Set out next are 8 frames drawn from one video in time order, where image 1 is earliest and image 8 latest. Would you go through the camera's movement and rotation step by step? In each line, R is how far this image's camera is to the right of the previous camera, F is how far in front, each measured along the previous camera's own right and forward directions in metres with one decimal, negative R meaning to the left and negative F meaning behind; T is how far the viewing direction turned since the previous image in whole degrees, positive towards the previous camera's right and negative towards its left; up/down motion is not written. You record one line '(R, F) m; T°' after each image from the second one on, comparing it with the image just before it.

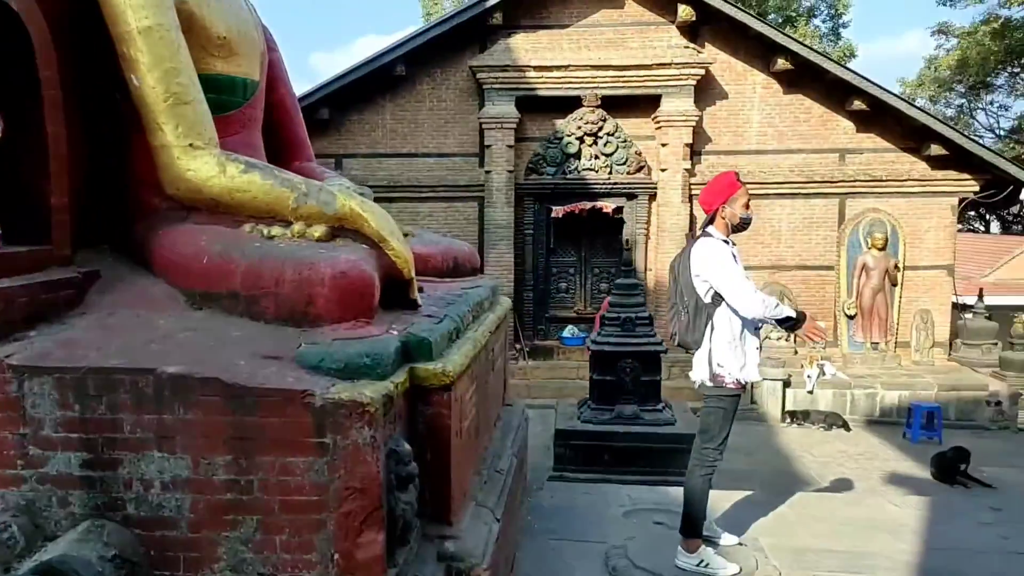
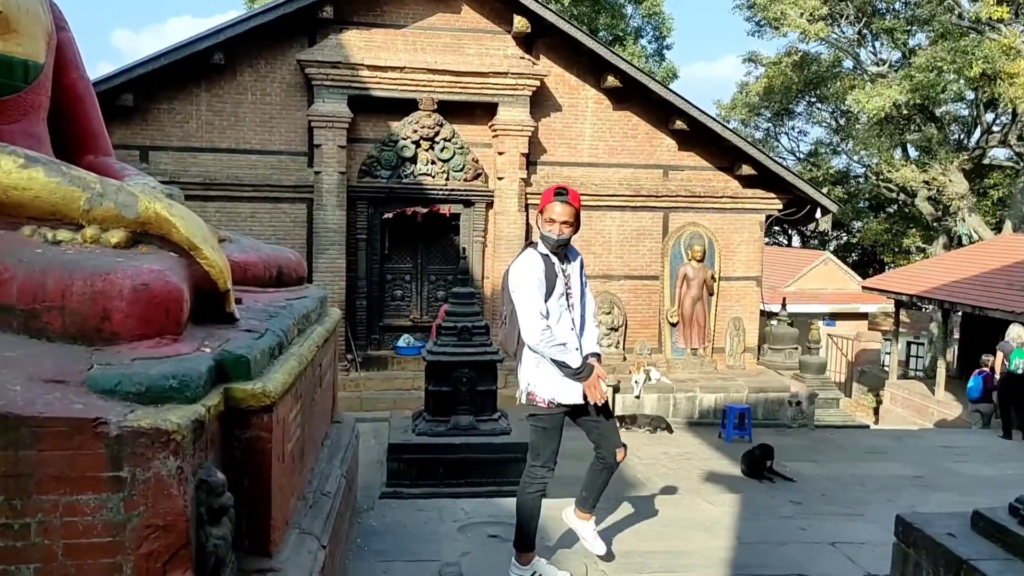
(0.0, +0.1) m; +11°
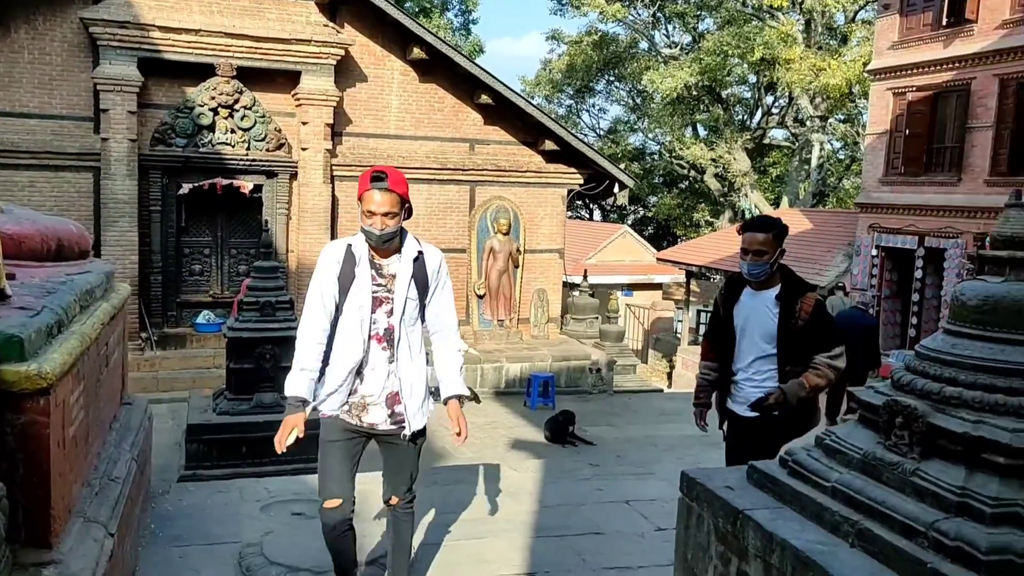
(0.0, -0.1) m; +13°
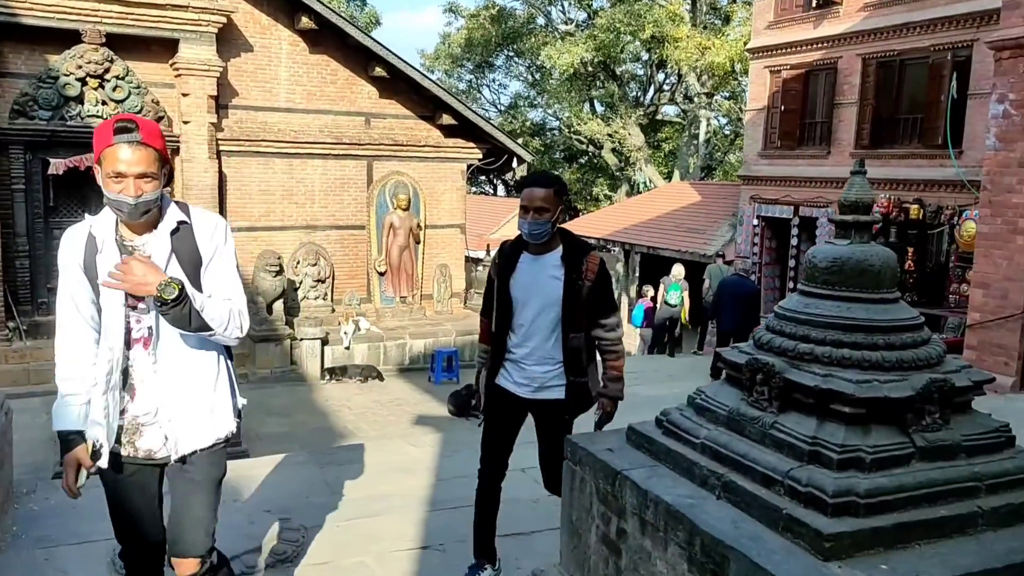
(+0.1, 0.0) m; +6°
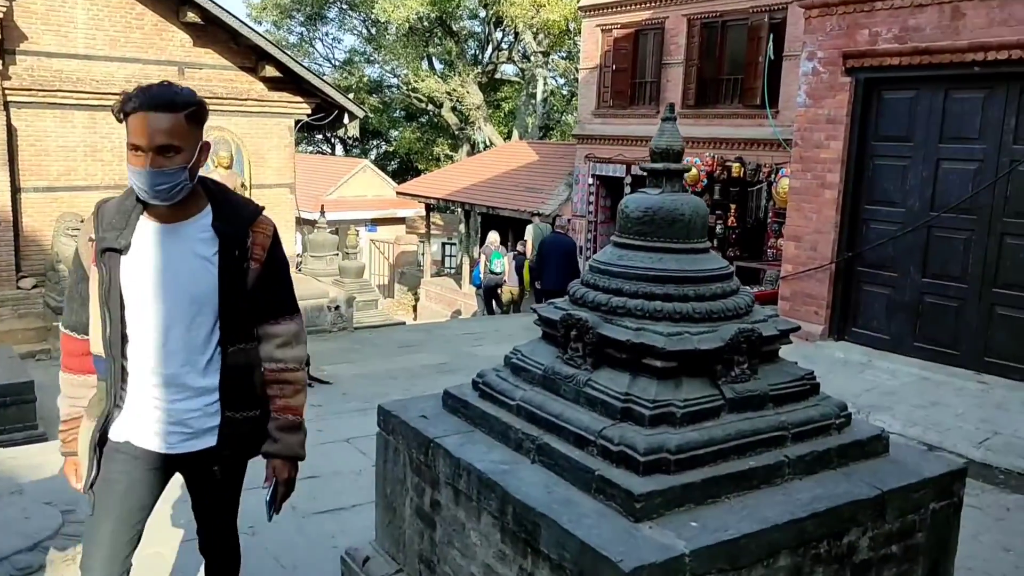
(+0.1, +0.2) m; +11°
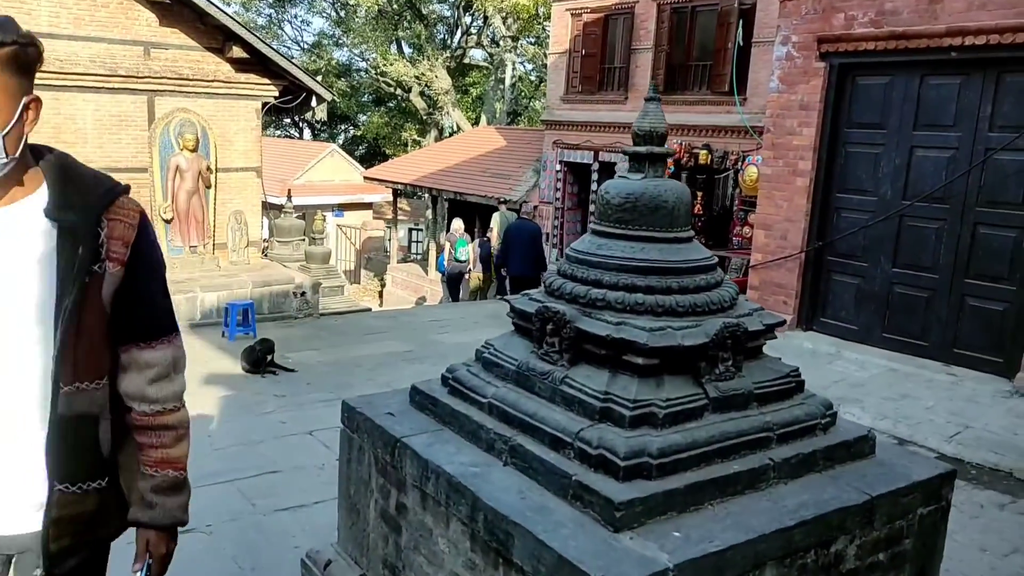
(0.0, +0.1) m; +2°
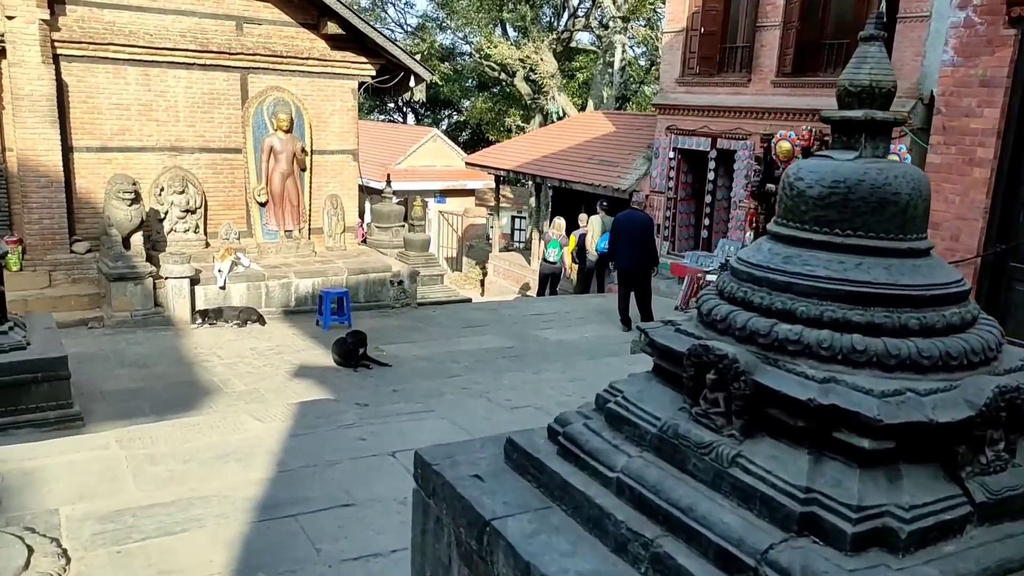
(-0.1, +0.7) m; -7°
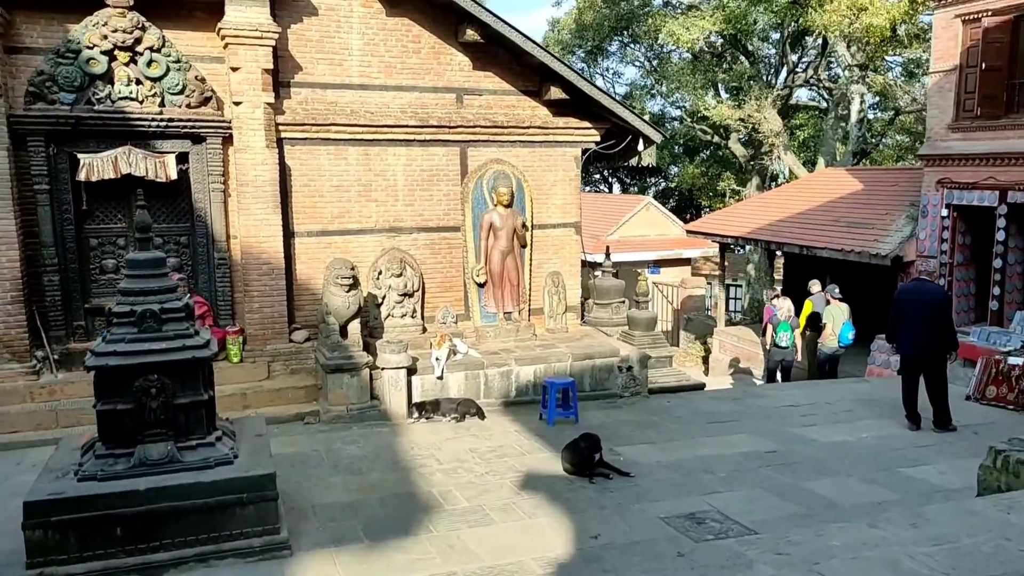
(-0.5, +1.2) m; -14°
